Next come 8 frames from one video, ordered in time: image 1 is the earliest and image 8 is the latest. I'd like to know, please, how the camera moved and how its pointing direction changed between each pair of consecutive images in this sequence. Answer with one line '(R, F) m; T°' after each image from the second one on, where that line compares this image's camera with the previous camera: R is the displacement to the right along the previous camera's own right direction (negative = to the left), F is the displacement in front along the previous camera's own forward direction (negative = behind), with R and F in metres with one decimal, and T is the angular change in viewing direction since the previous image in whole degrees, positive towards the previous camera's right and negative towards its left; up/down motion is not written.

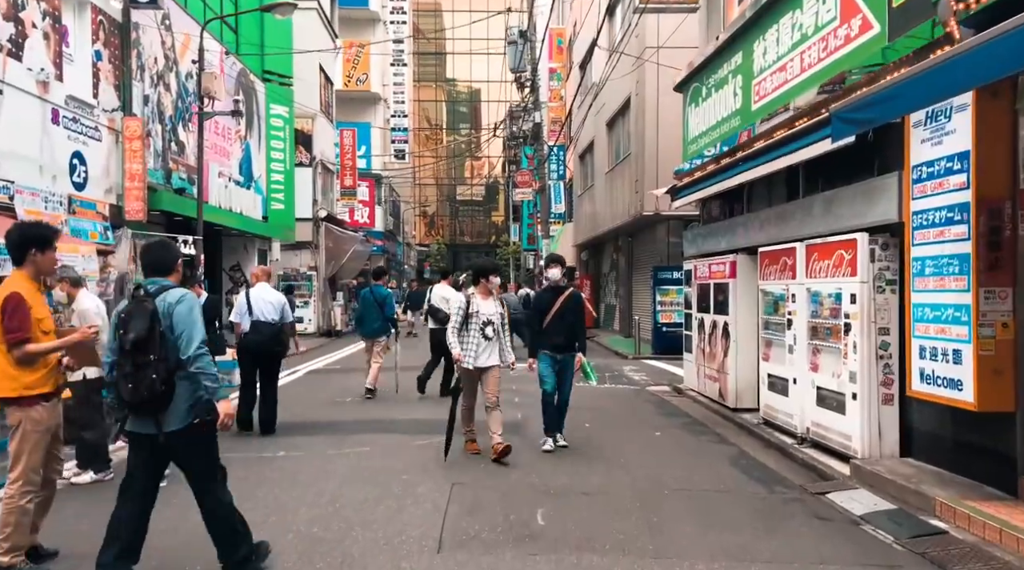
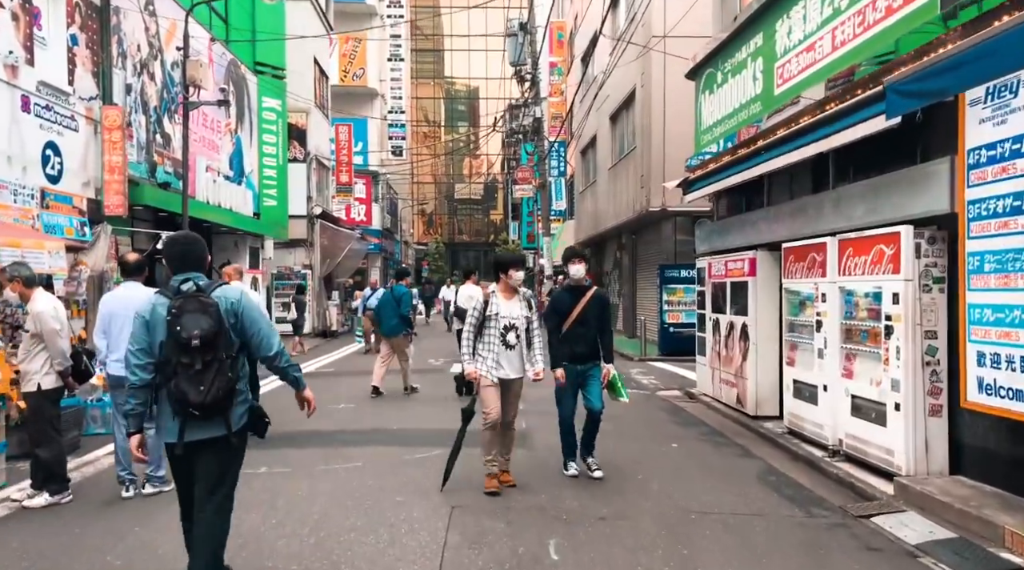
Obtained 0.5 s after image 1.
(-0.1, +0.7) m; 0°
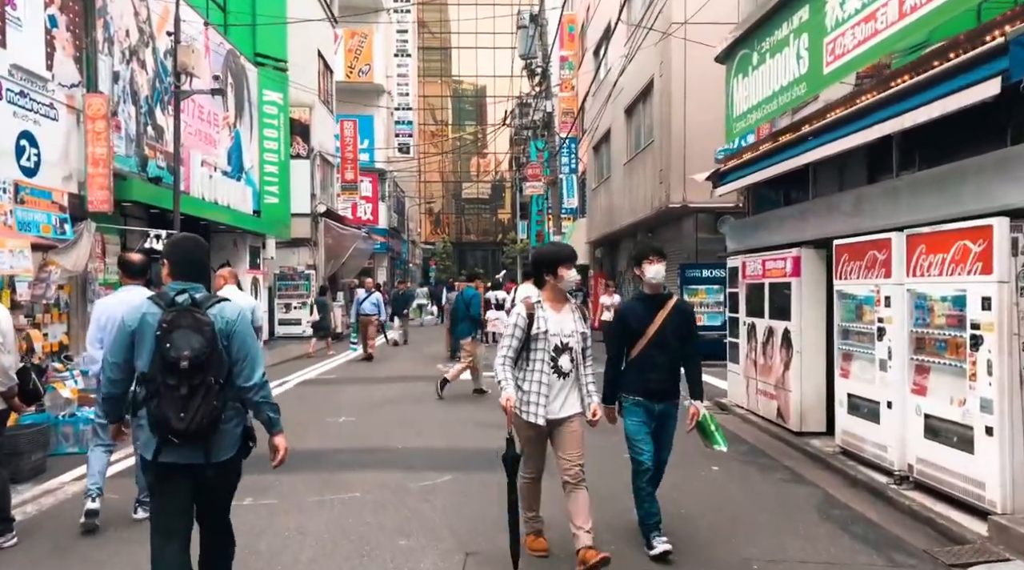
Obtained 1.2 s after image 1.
(-0.1, +1.0) m; 0°
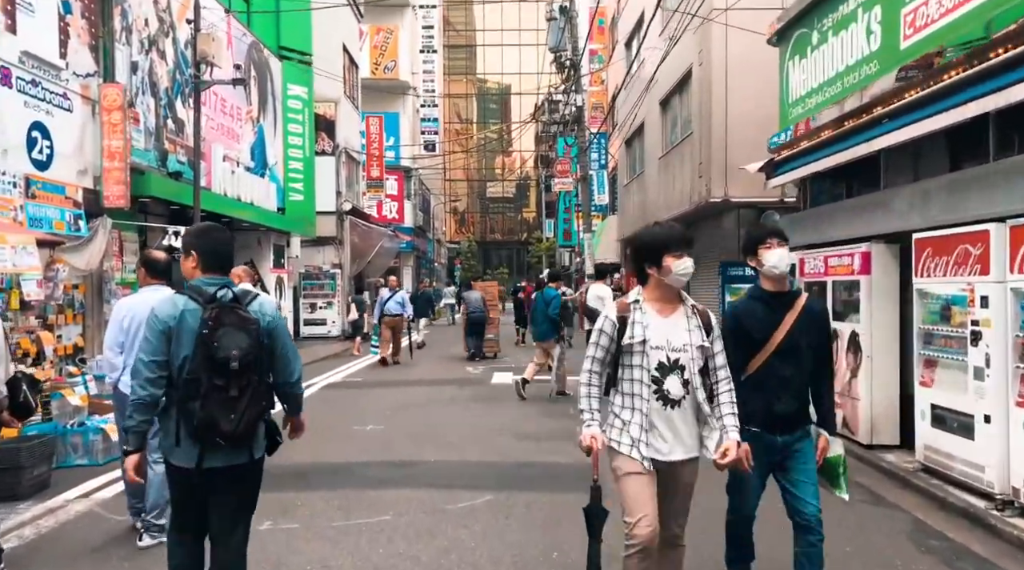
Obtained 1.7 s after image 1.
(-0.2, +0.7) m; -2°
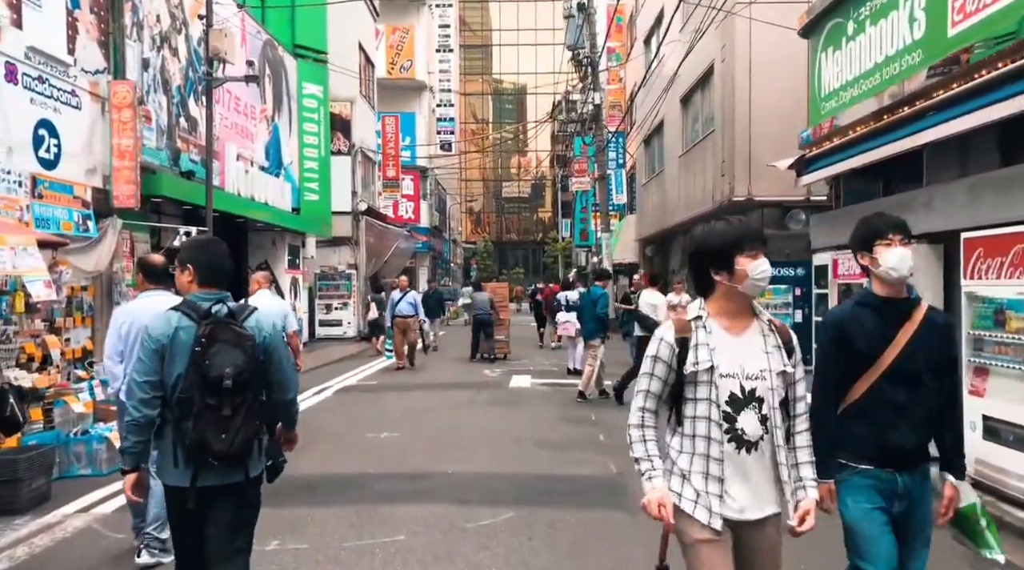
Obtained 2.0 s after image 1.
(-0.1, +0.4) m; -1°
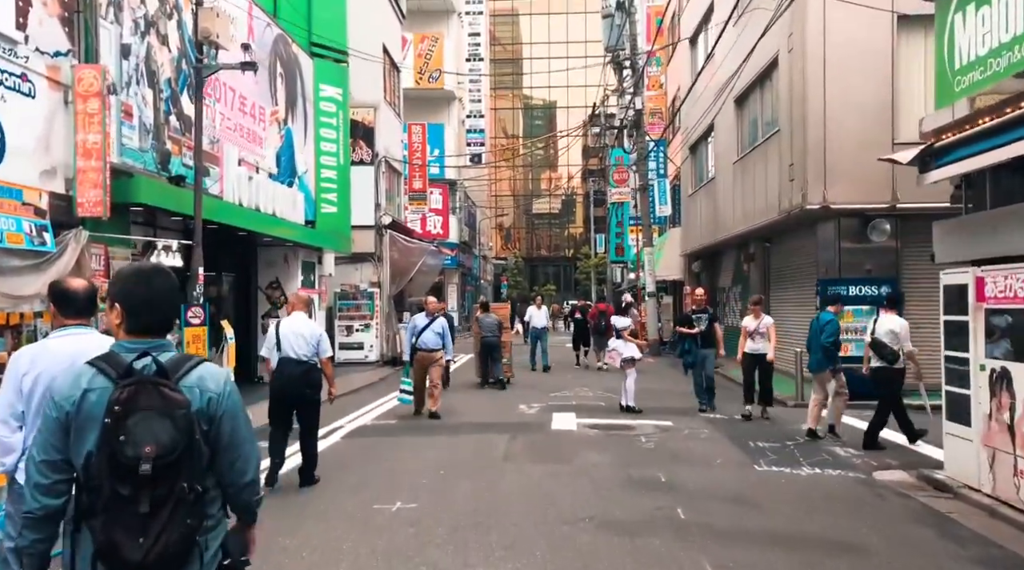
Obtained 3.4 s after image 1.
(-0.2, +2.0) m; -2°
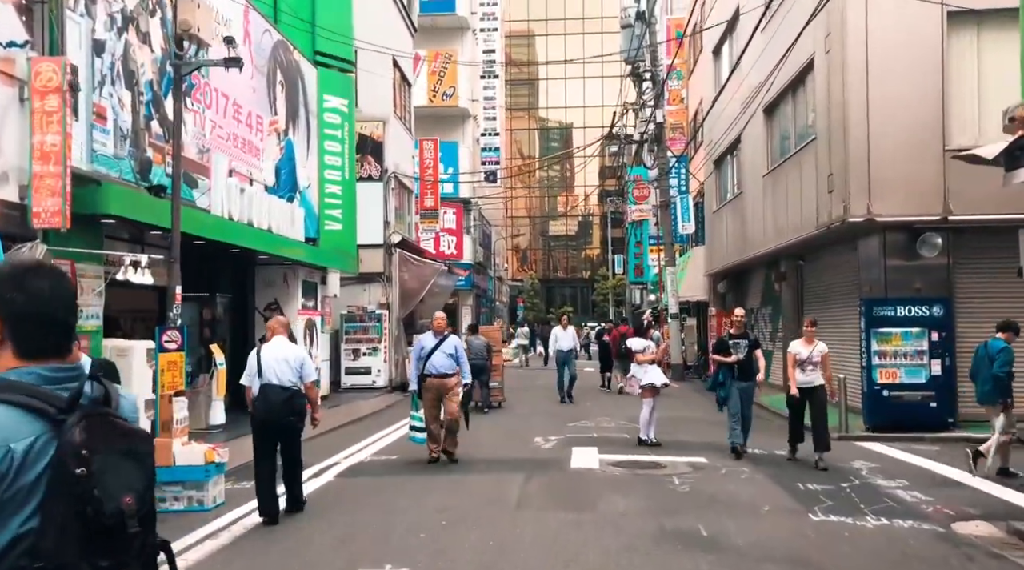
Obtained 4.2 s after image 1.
(0.0, +1.2) m; -1°
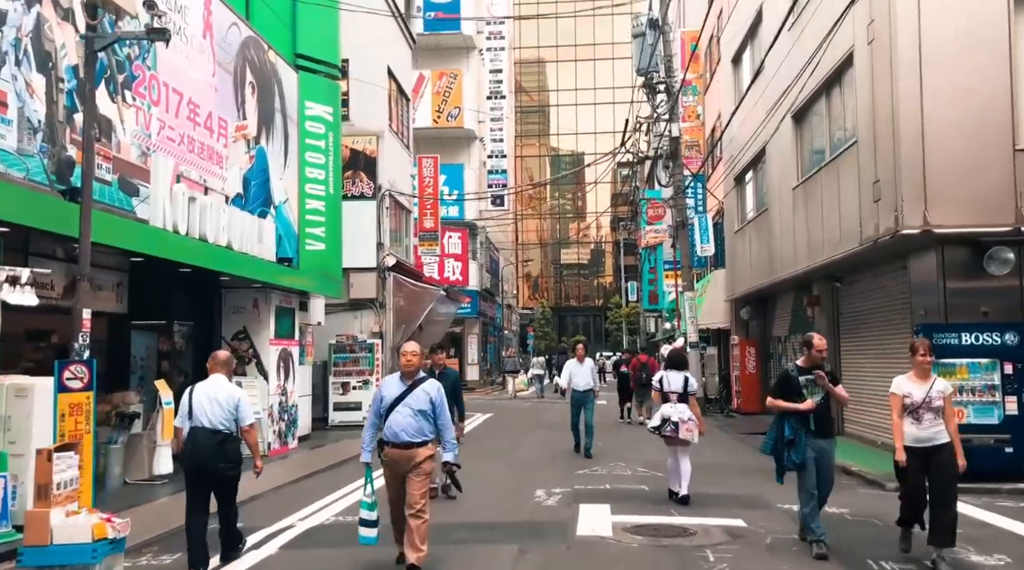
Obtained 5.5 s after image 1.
(+0.2, +1.9) m; -1°
